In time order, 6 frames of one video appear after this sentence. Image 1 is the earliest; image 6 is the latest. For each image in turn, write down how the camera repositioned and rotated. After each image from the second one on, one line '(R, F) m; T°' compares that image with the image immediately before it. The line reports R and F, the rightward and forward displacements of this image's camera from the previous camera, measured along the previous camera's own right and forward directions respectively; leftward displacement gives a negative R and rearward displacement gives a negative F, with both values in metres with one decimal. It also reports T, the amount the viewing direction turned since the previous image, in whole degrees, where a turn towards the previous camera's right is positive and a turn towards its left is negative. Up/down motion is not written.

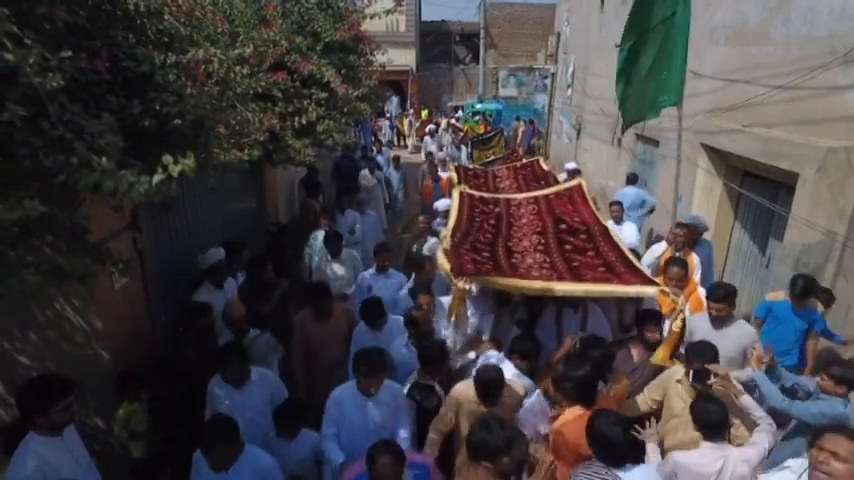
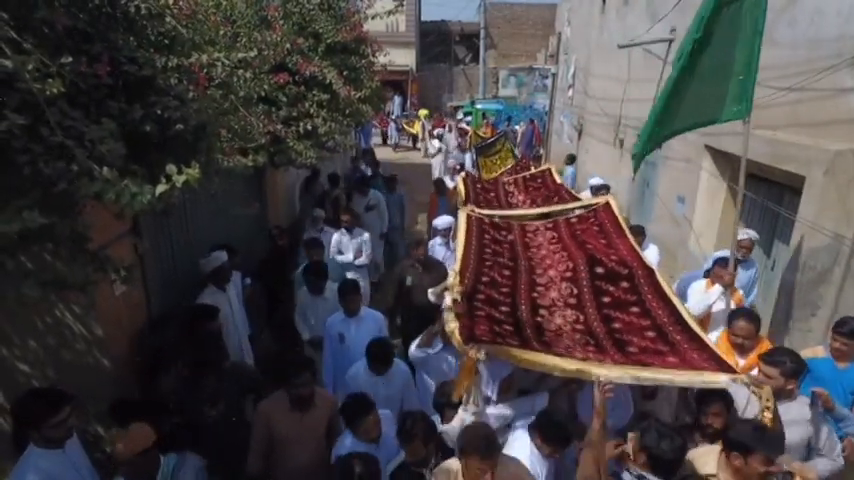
(0.0, +0.1) m; 0°
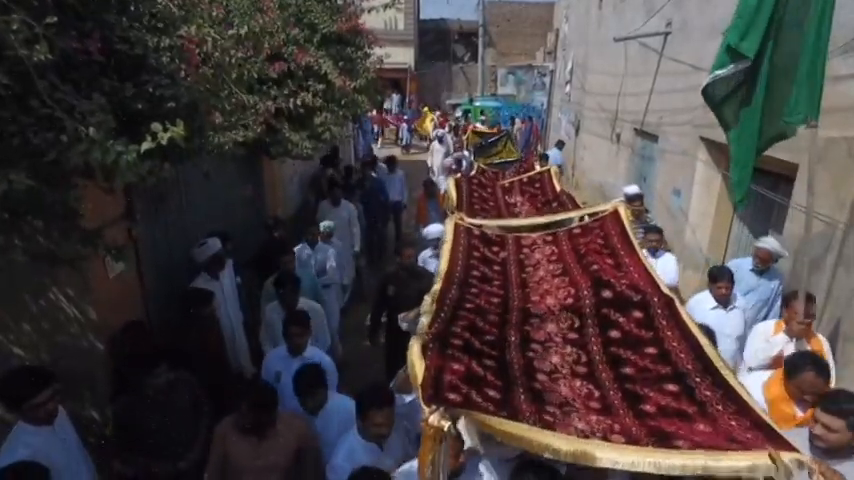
(0.0, 0.0) m; 0°
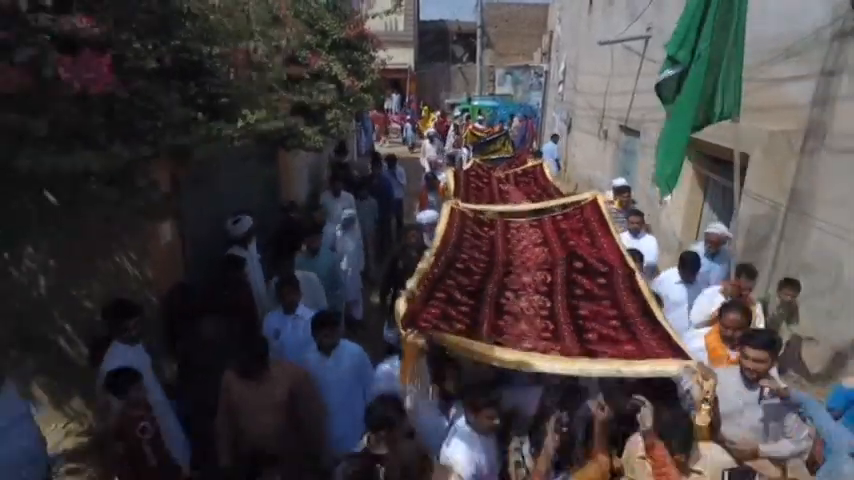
(0.0, -0.8) m; 0°
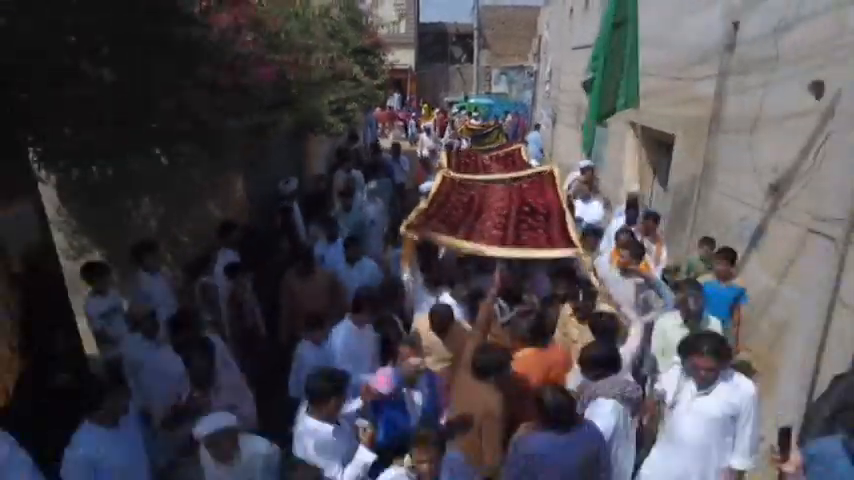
(0.0, -1.9) m; 0°
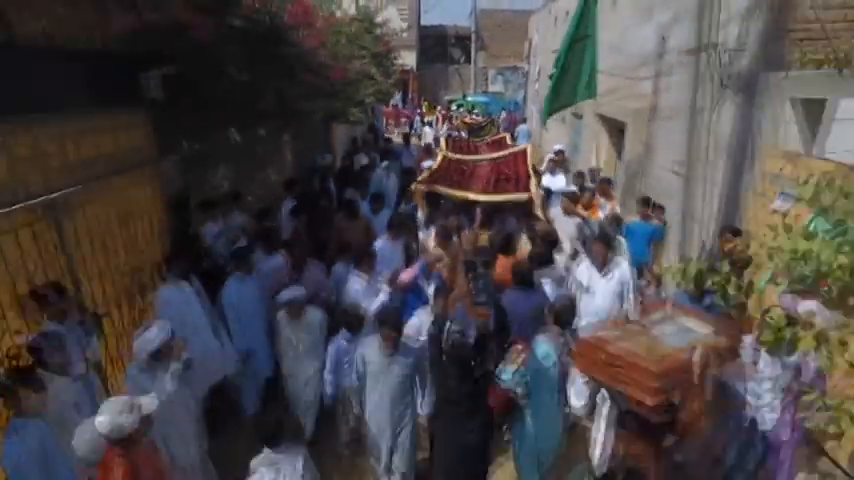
(-0.1, -2.2) m; 0°
